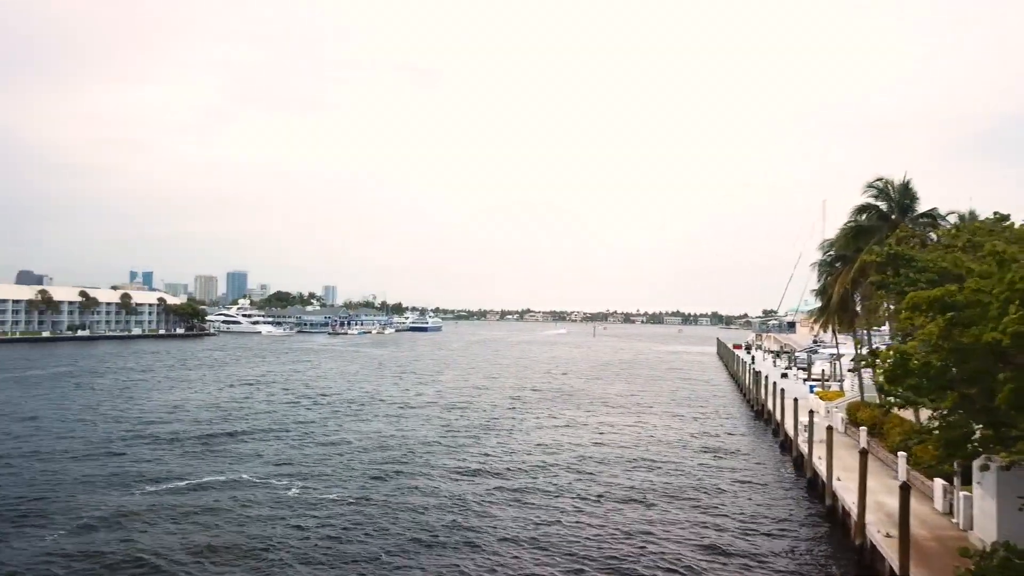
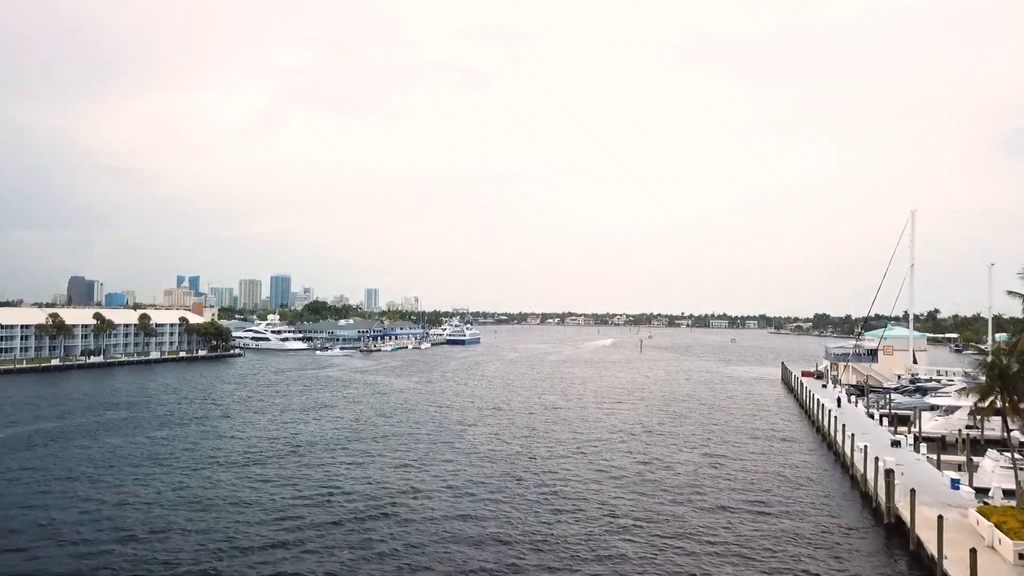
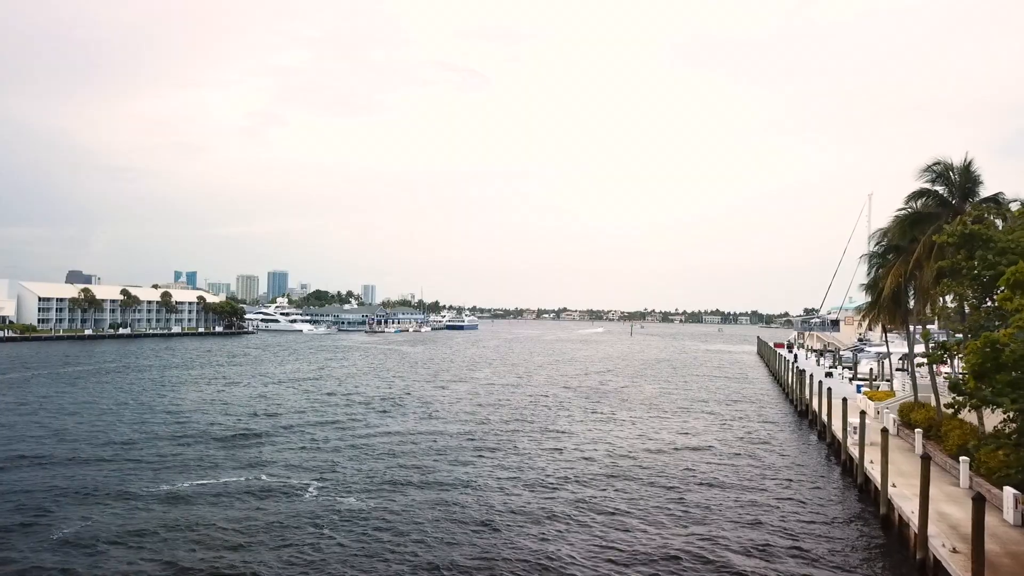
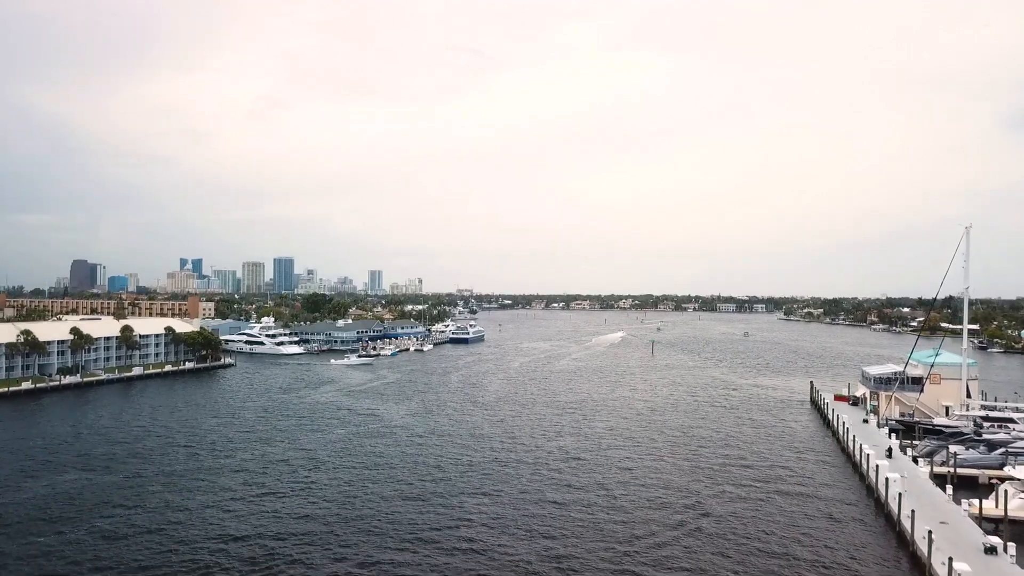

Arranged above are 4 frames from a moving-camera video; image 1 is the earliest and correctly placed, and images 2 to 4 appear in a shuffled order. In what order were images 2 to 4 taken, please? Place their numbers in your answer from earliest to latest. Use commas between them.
3, 2, 4
